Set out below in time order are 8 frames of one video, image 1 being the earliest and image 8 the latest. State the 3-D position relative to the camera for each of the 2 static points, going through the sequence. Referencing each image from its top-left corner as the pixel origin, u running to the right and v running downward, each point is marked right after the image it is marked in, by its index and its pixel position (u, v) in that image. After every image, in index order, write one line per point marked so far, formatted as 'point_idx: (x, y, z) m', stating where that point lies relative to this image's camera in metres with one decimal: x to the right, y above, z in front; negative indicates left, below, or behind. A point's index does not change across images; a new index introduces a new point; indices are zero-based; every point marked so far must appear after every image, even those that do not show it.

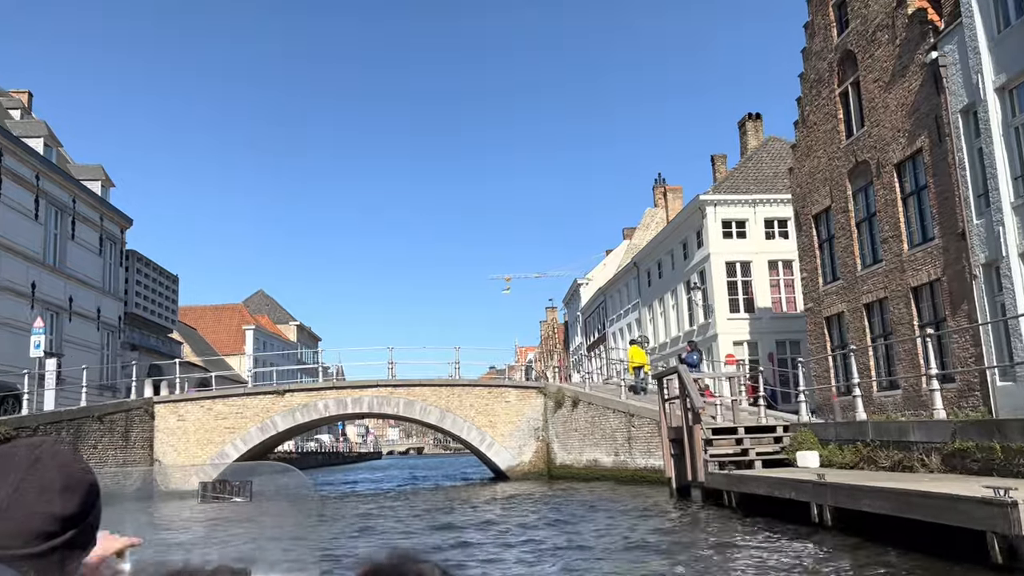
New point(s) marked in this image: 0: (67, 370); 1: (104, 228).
0: (-9.1, -1.6, +16.6) m
1: (-10.1, +1.7, +19.8) m
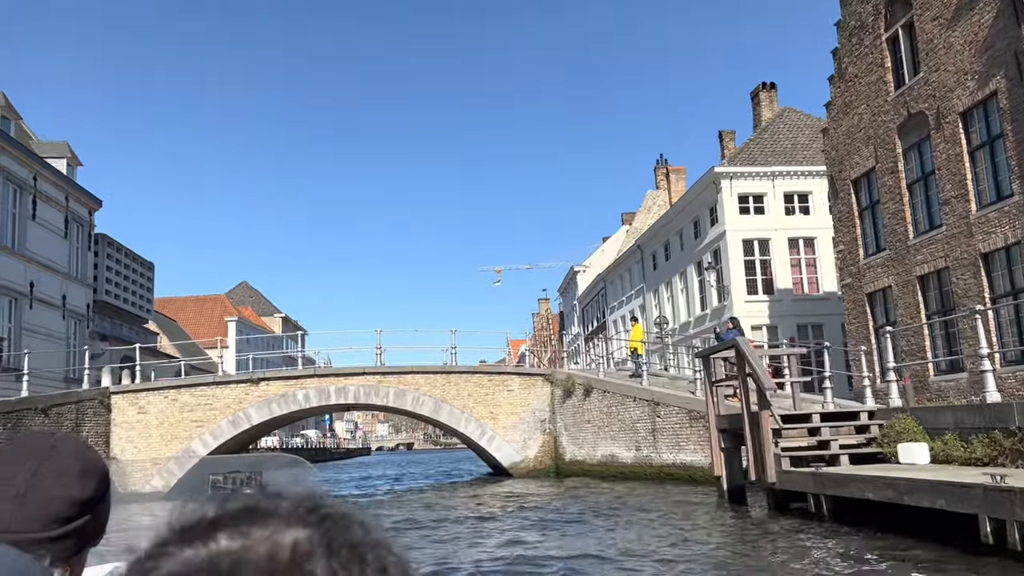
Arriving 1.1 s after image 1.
0: (-9.2, -1.4, +15.8) m
1: (-10.3, +2.0, +19.0) m
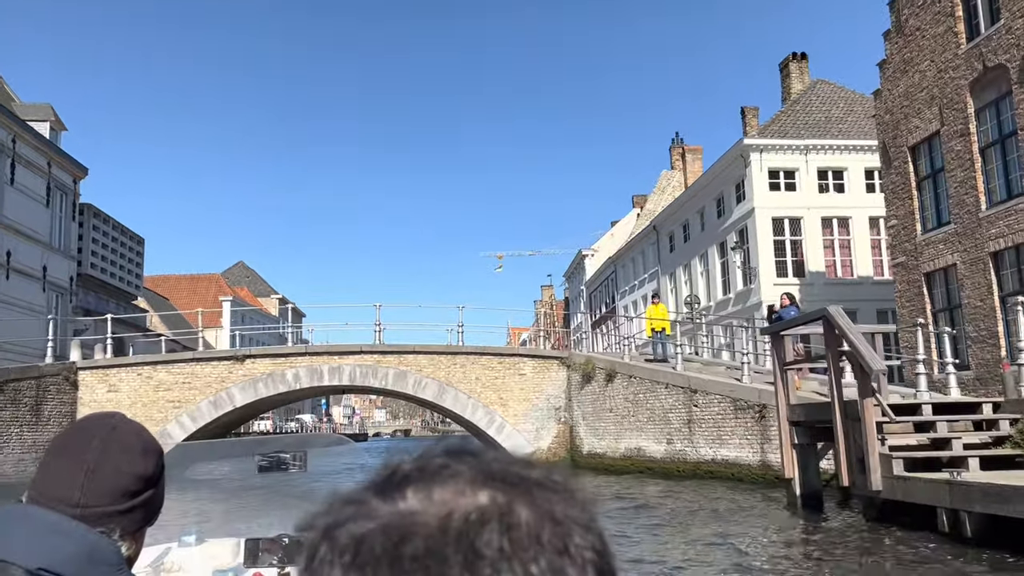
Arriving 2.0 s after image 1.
0: (-9.1, -0.9, +15.2) m
1: (-10.1, +2.5, +18.3) m
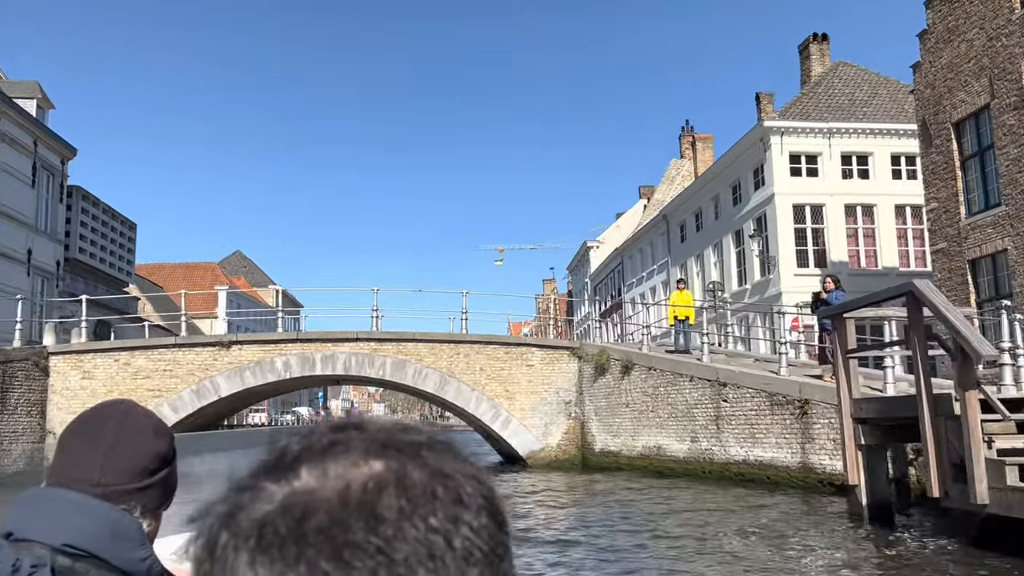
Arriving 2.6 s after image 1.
0: (-9.1, -0.7, +14.8) m
1: (-10.1, +2.8, +17.9) m
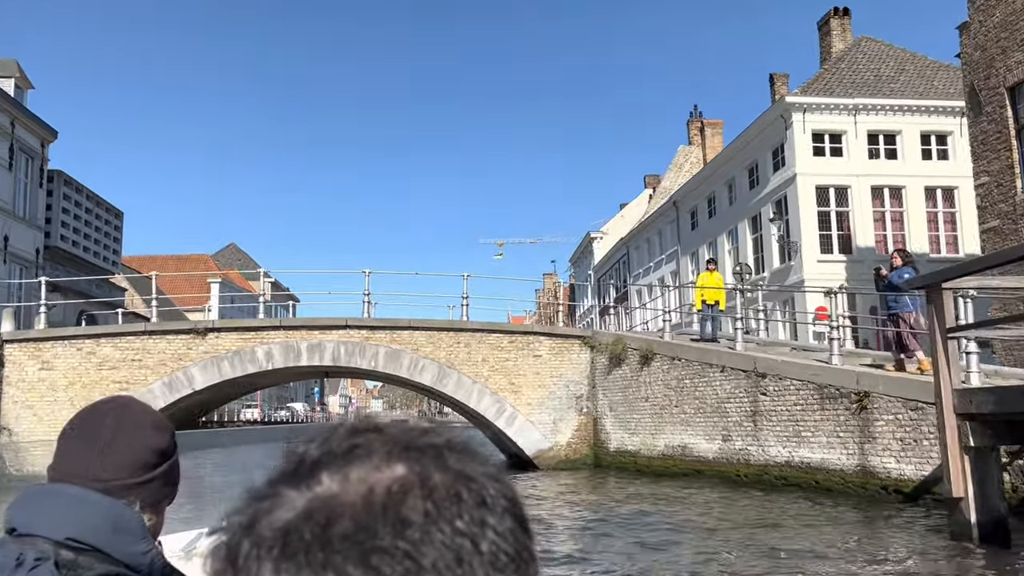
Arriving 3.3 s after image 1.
0: (-9.1, -0.5, +14.3) m
1: (-10.1, +2.9, +17.4) m
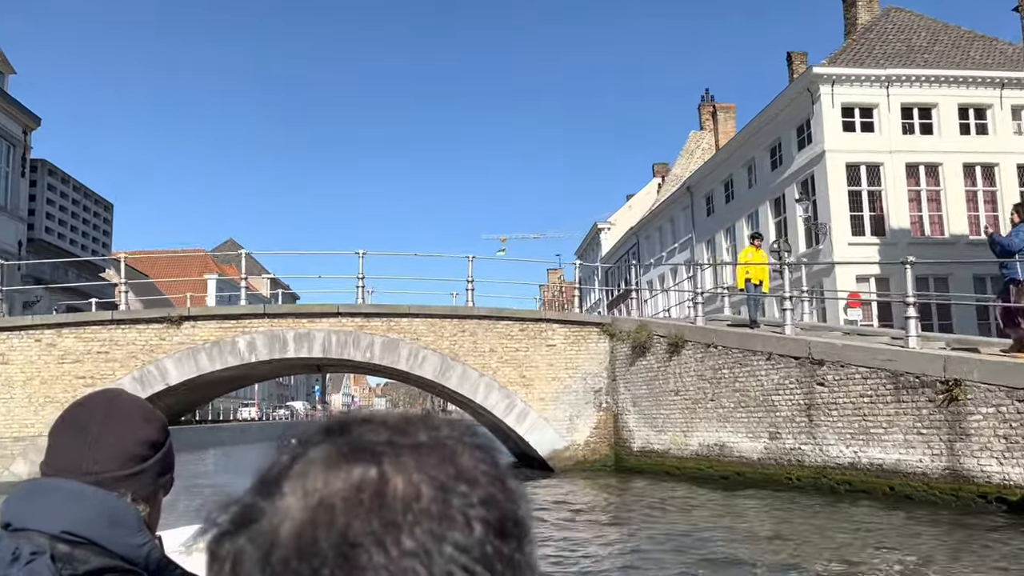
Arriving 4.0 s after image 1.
0: (-9.0, -0.5, +13.9) m
1: (-10.0, +3.0, +17.0) m
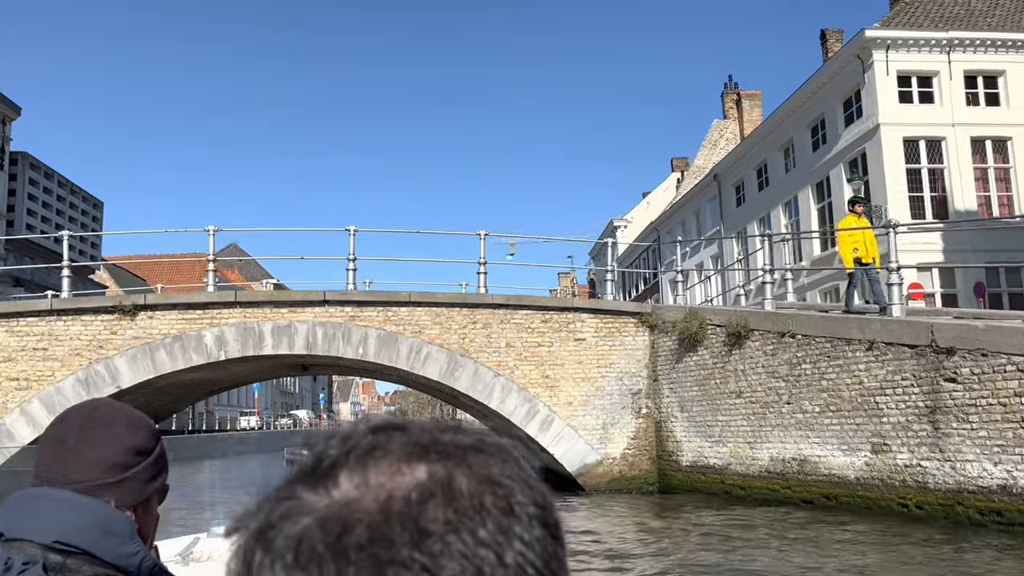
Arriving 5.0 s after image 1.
0: (-8.8, -0.5, +13.3) m
1: (-9.8, +2.9, +16.5) m
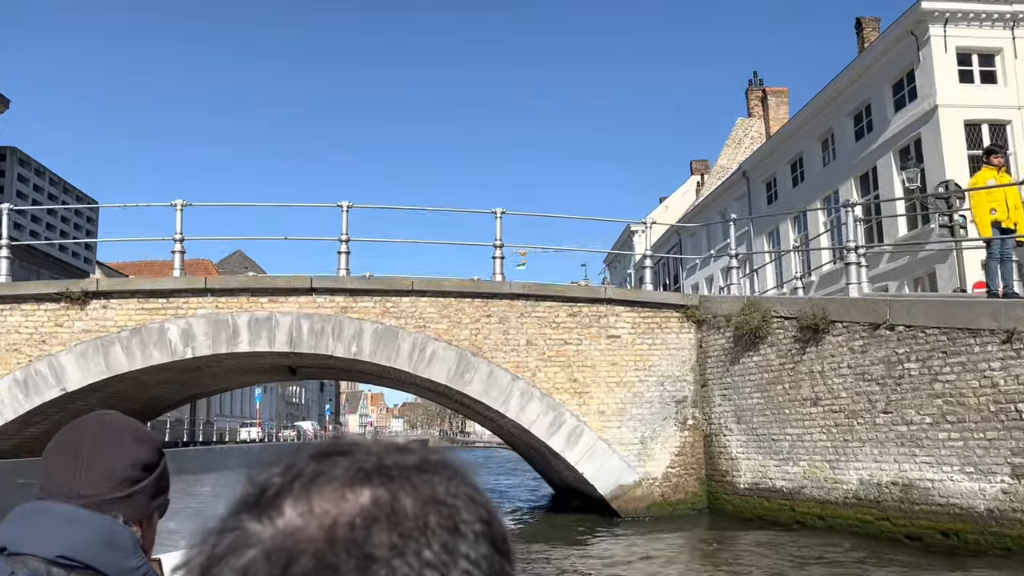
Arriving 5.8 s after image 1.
0: (-8.6, -0.6, +12.9) m
1: (-9.5, +2.8, +16.1) m
